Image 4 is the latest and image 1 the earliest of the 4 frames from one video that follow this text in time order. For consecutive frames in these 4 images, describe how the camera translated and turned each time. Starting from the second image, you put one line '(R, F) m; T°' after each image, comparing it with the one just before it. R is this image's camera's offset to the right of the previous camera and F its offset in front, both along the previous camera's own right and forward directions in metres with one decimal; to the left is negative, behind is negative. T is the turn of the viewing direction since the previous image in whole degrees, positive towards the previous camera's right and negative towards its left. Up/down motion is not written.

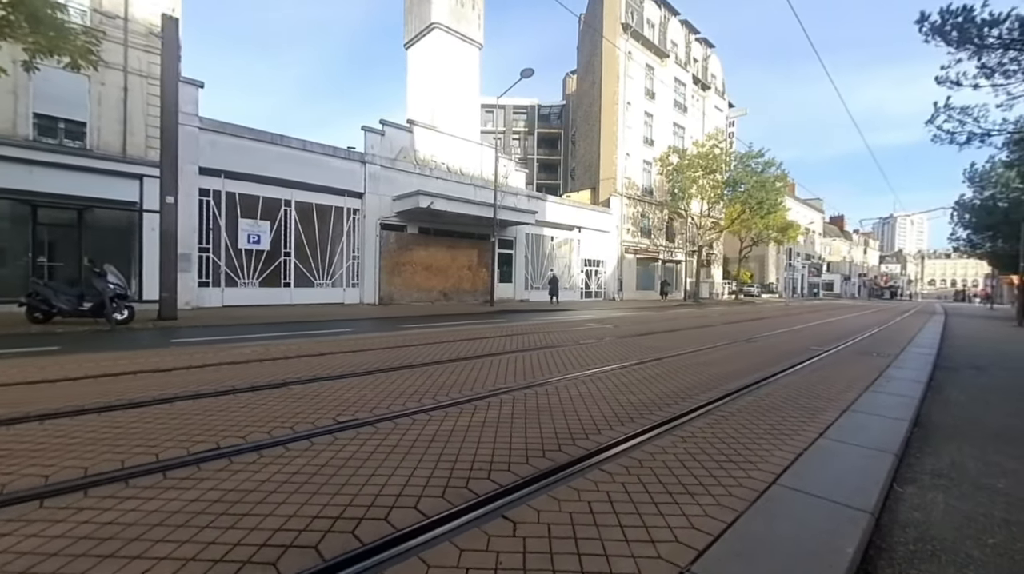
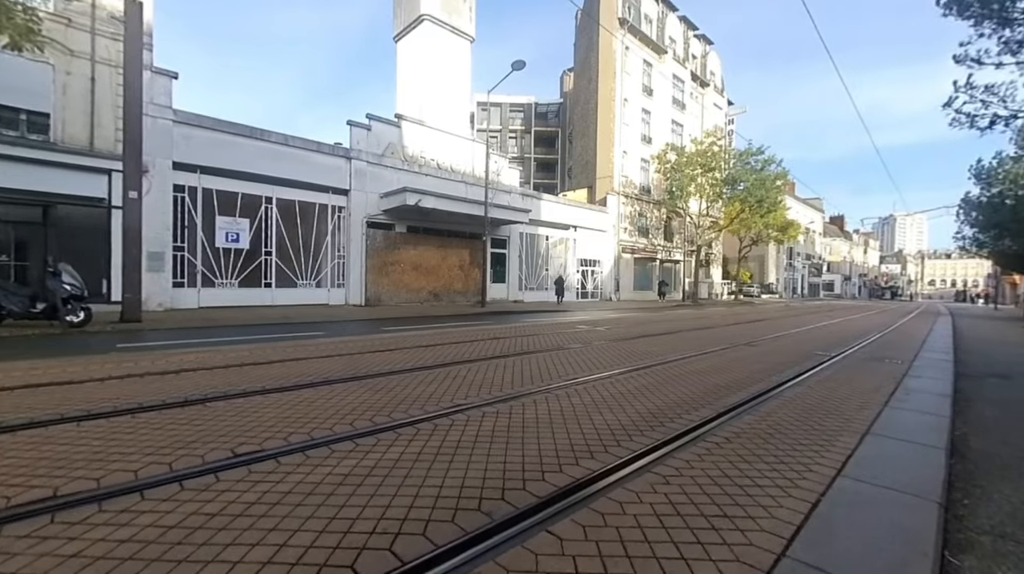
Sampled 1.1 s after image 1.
(+0.3, +0.7) m; 0°
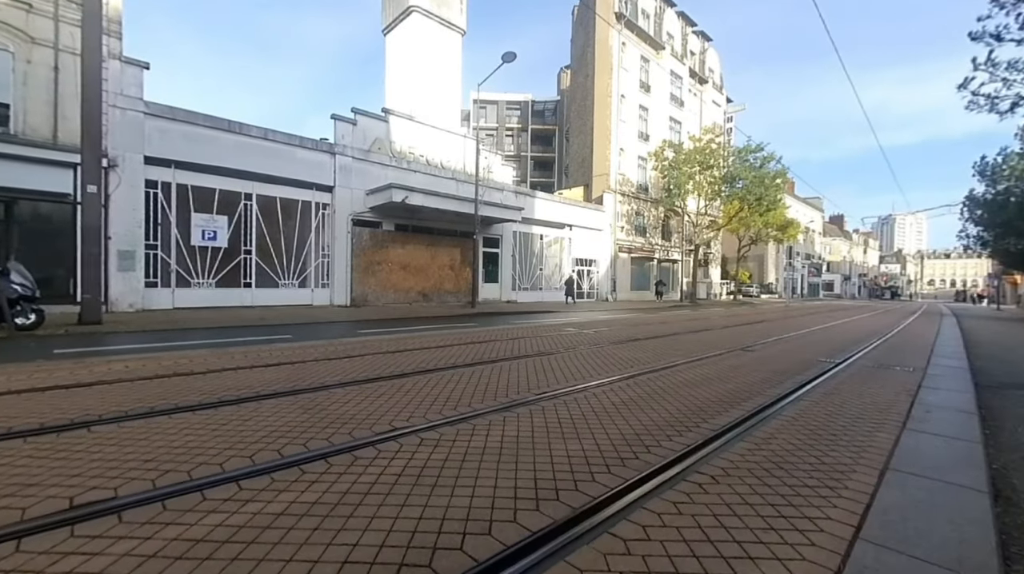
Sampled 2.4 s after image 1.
(+0.3, +0.7) m; 0°
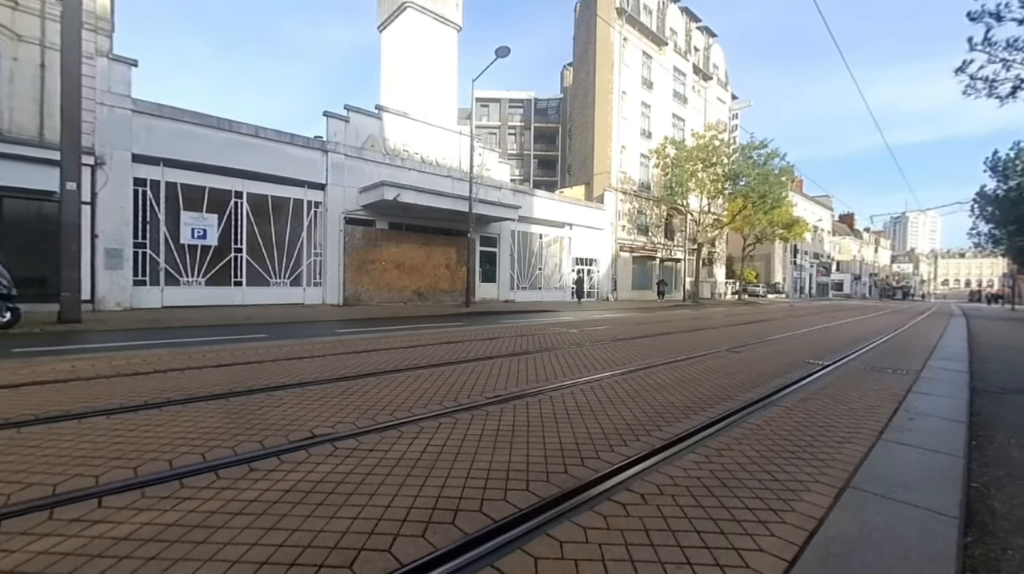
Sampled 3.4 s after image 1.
(+0.5, +0.3) m; -1°
